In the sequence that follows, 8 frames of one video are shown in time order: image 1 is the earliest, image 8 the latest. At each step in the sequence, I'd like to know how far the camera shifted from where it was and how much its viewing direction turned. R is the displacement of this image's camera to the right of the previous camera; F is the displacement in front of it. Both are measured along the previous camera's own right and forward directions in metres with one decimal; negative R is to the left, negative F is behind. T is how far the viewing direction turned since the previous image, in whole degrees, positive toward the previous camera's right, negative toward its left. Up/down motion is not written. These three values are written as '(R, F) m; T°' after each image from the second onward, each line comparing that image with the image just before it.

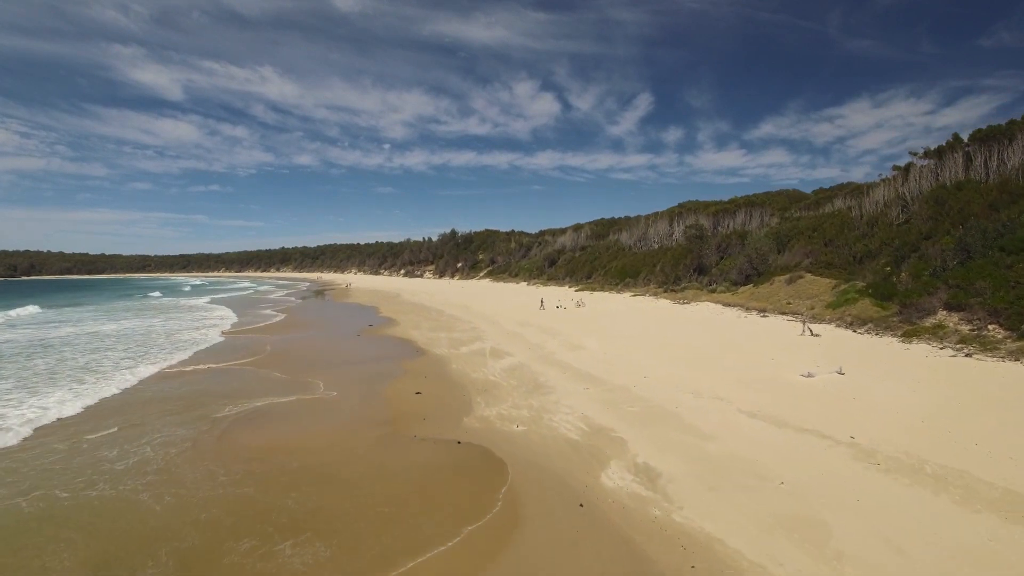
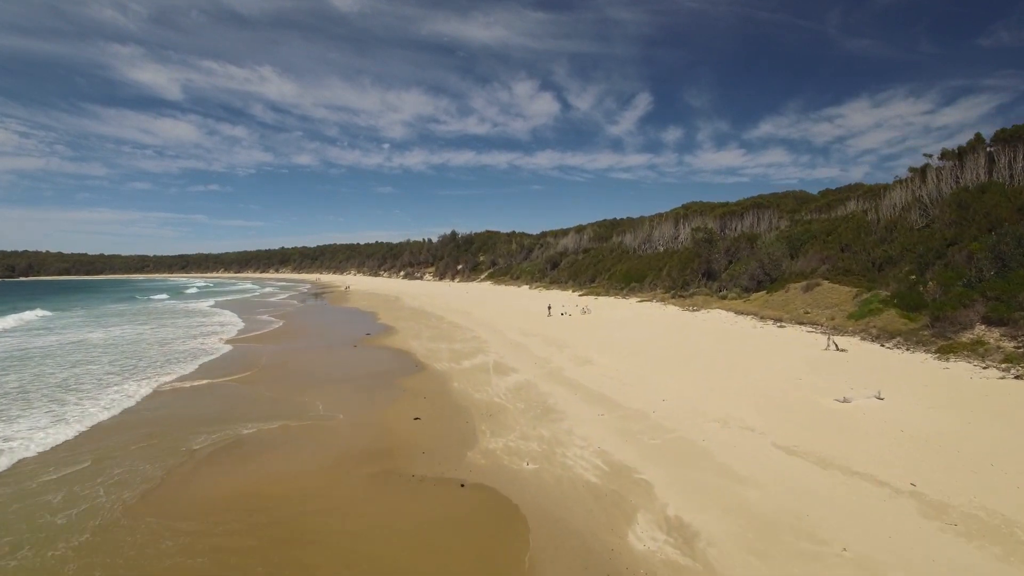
(-0.1, +0.7) m; 0°
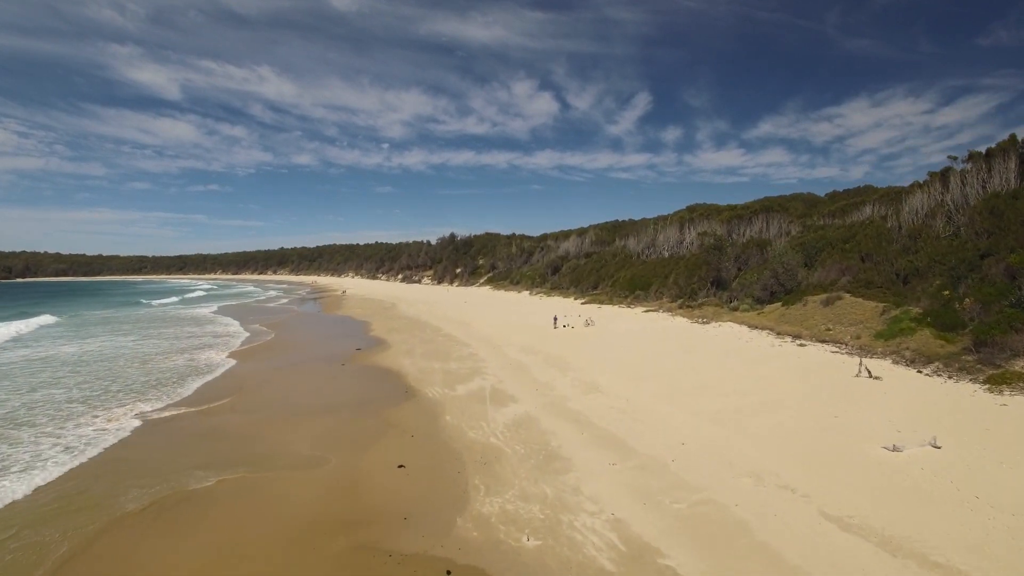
(0.0, +1.1) m; 0°
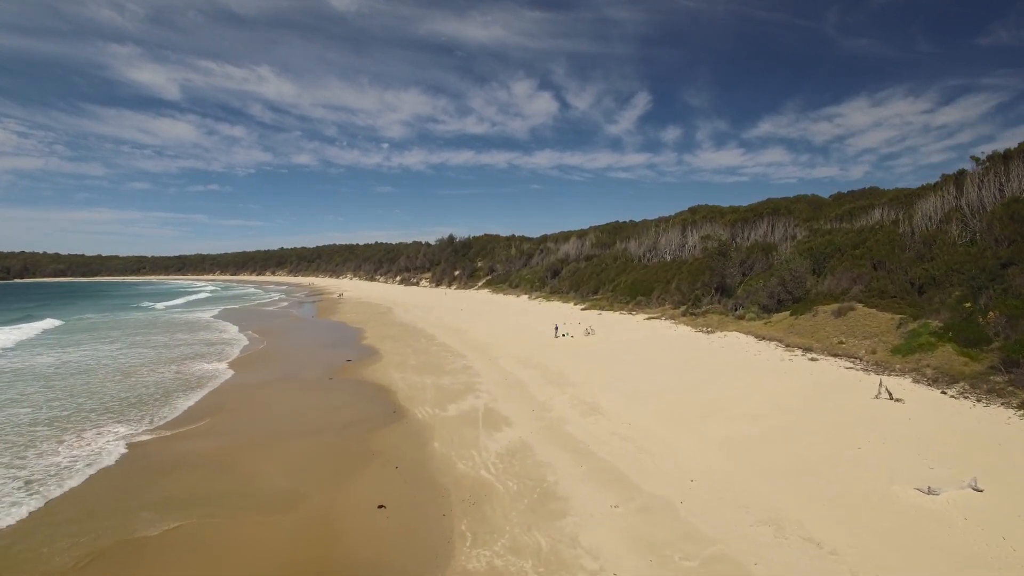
(+0.1, +0.7) m; 0°
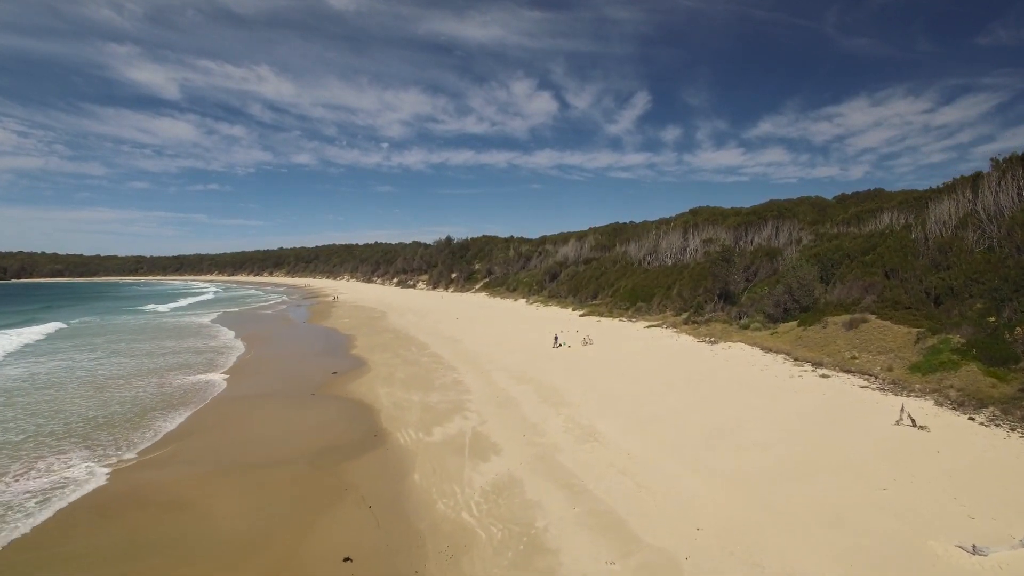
(+0.2, +0.8) m; 0°
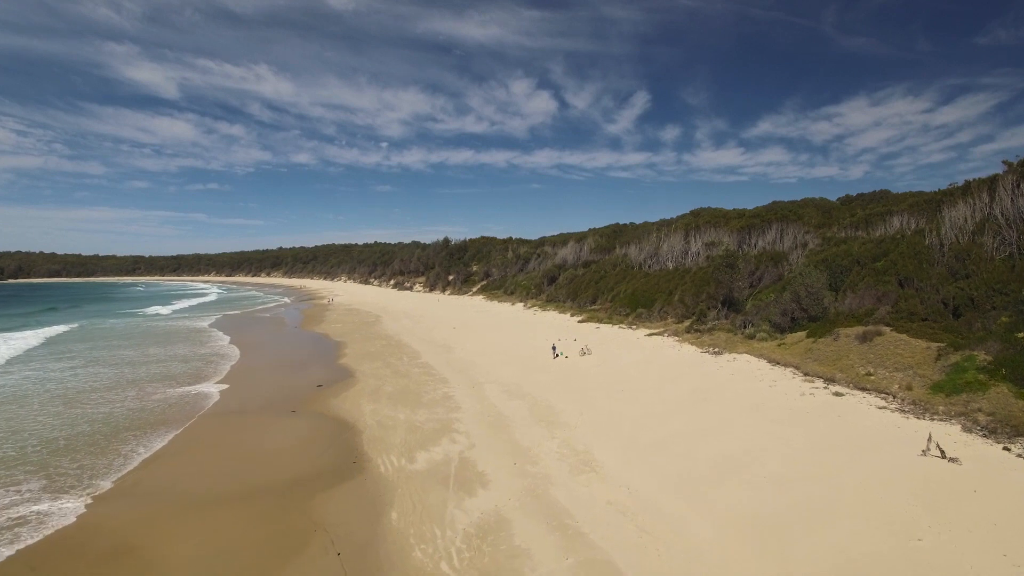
(+0.2, +0.8) m; 0°
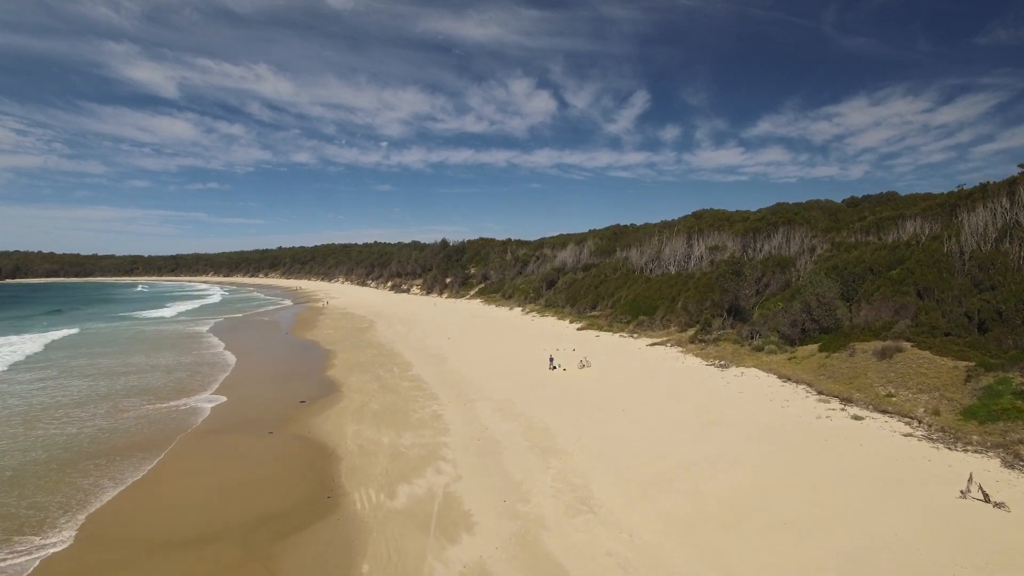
(+0.2, +0.9) m; 0°
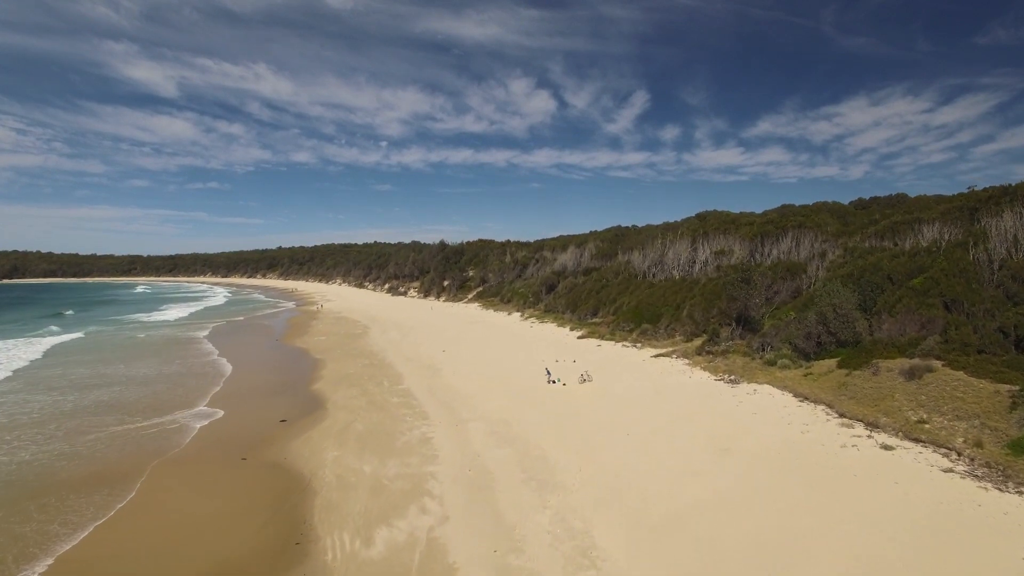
(+0.1, +1.0) m; 0°
